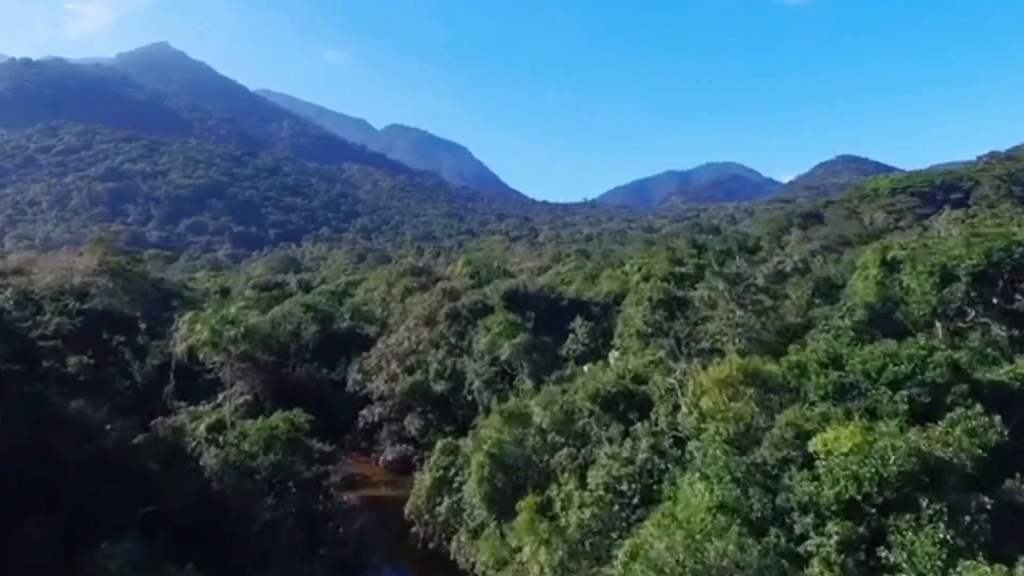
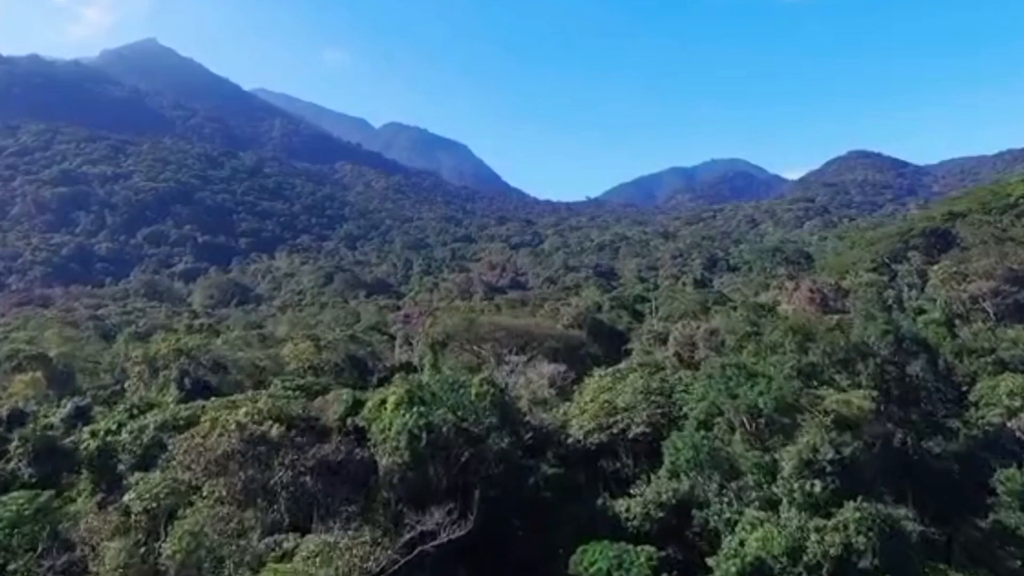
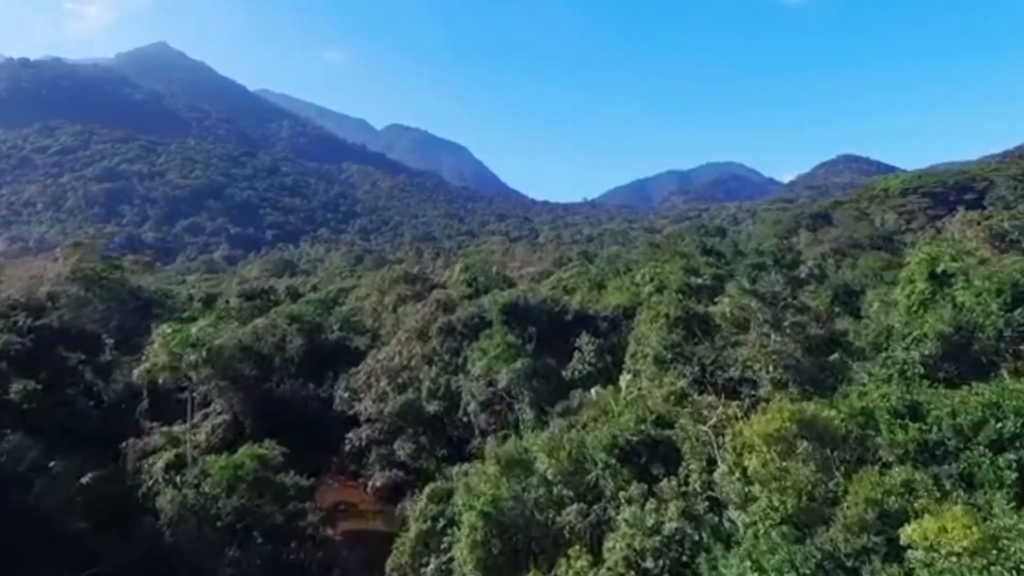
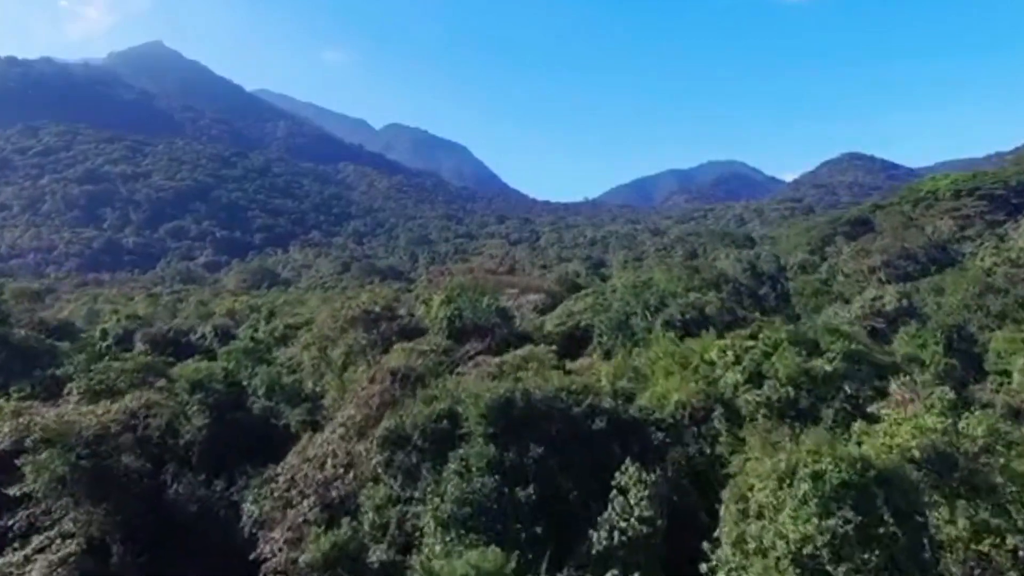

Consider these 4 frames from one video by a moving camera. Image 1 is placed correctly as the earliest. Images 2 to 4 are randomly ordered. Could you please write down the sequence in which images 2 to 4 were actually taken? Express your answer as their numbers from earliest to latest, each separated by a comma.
3, 4, 2
